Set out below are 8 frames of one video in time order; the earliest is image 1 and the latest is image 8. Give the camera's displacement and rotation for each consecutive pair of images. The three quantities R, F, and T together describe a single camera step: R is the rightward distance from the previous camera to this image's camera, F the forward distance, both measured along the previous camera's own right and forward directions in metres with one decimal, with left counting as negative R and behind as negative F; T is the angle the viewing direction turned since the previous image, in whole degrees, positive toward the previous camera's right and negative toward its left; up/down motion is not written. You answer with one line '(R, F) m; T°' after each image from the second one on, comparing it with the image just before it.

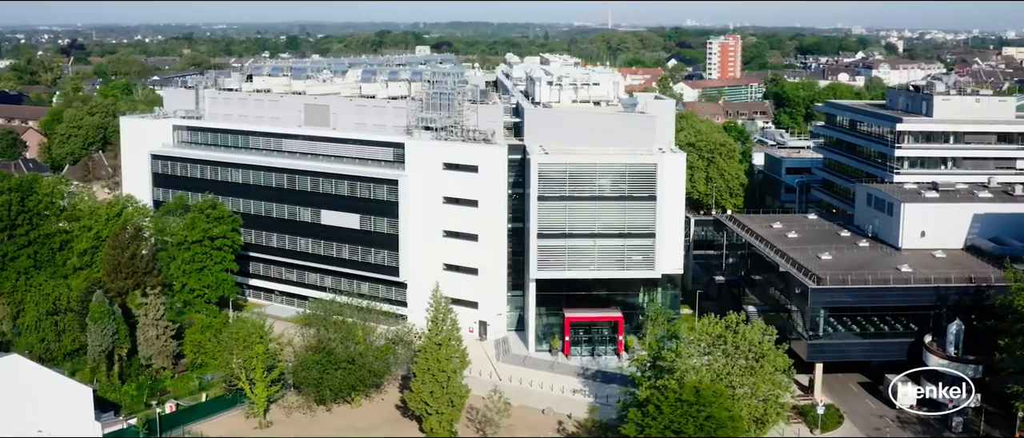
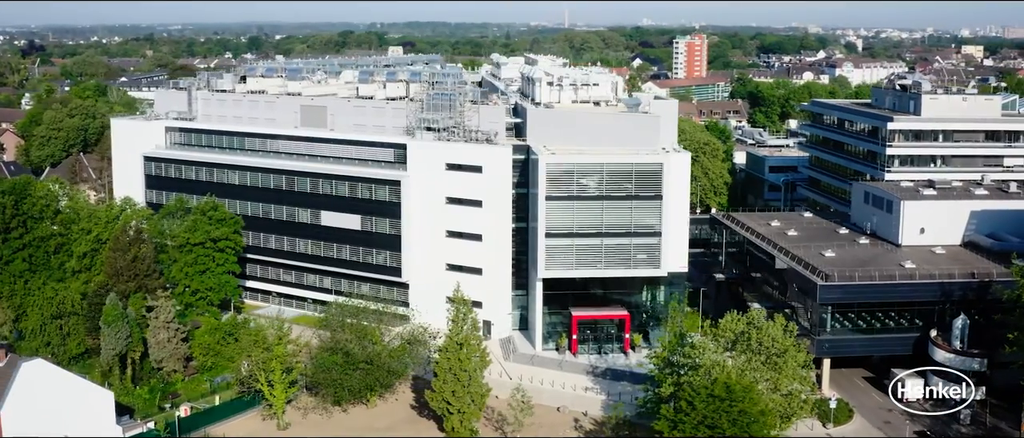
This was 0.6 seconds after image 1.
(-1.7, -0.2) m; +2°
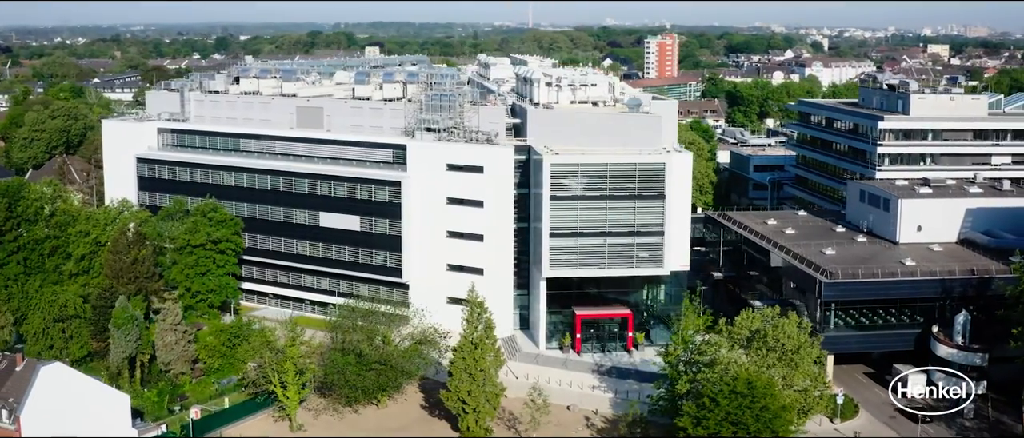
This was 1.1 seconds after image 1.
(-1.4, -0.2) m; +2°
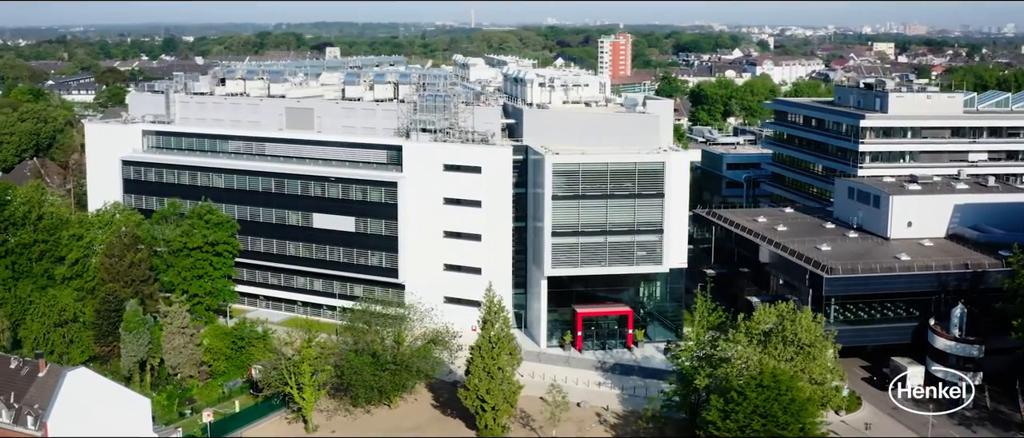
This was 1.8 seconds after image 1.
(-2.0, -0.2) m; +2°
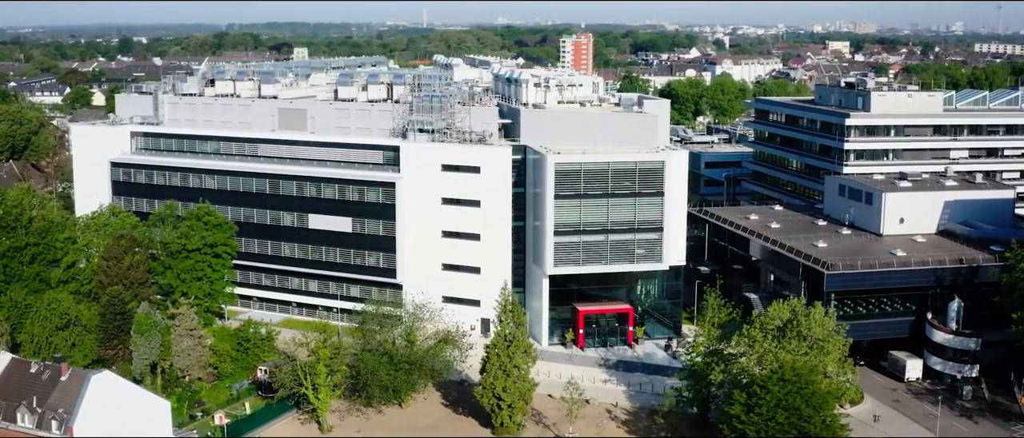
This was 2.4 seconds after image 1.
(-1.7, -0.2) m; +2°
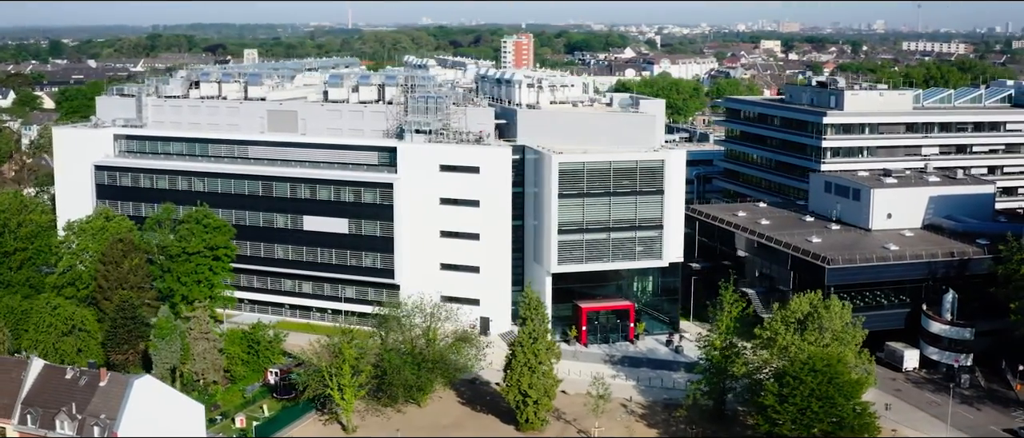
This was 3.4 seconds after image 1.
(-2.7, -0.4) m; +3°
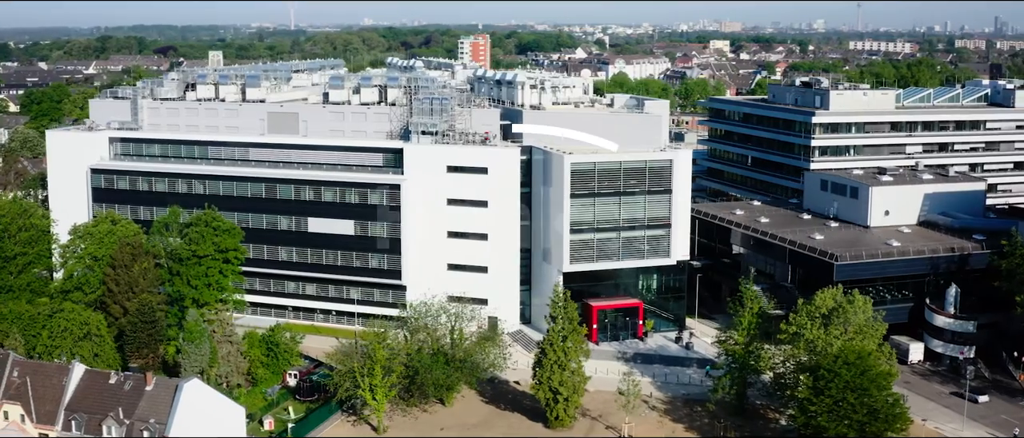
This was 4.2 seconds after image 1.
(-2.5, -0.4) m; +2°
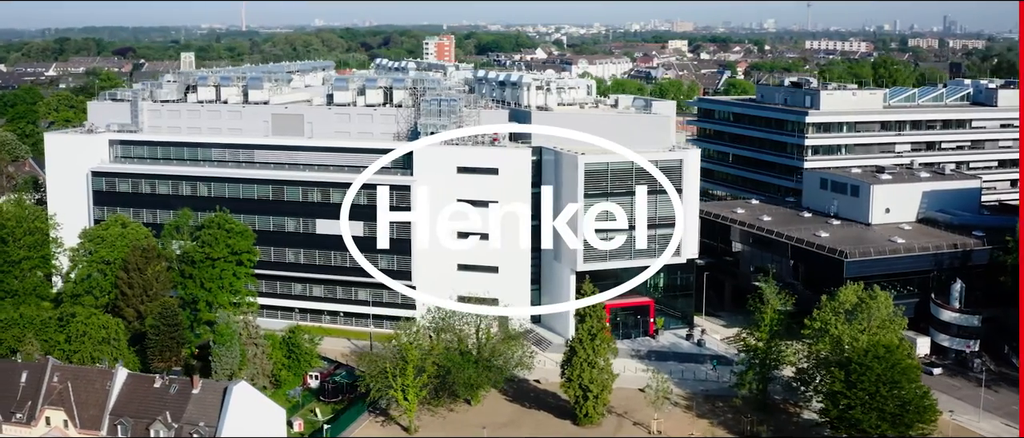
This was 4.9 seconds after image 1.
(-2.3, -0.4) m; +2°
